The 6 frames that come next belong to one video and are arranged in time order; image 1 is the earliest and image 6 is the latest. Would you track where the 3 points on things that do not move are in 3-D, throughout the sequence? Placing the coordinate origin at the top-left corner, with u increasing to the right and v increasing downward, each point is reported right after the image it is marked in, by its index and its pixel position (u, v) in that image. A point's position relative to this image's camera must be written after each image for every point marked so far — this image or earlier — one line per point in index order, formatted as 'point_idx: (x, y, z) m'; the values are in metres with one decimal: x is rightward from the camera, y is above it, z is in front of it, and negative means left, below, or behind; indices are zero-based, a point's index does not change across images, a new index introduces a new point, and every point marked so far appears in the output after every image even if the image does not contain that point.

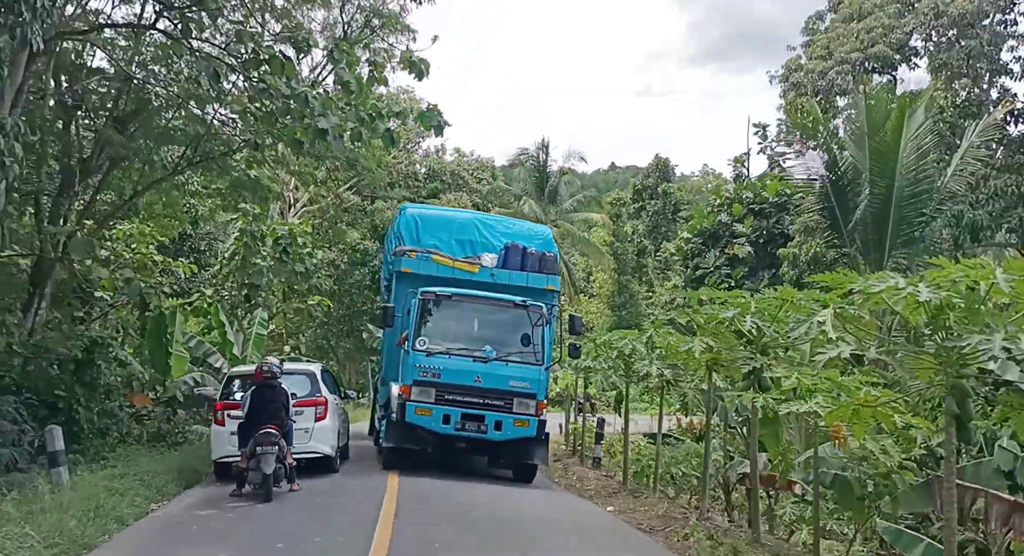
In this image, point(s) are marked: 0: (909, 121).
0: (+6.2, +2.4, +14.0) m
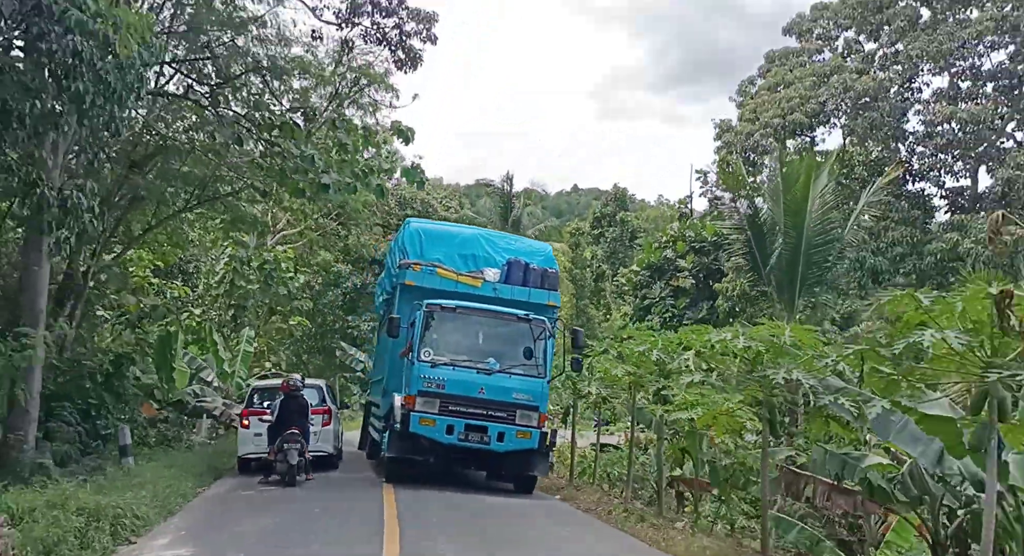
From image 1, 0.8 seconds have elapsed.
0: (+5.6, +1.8, +16.7) m
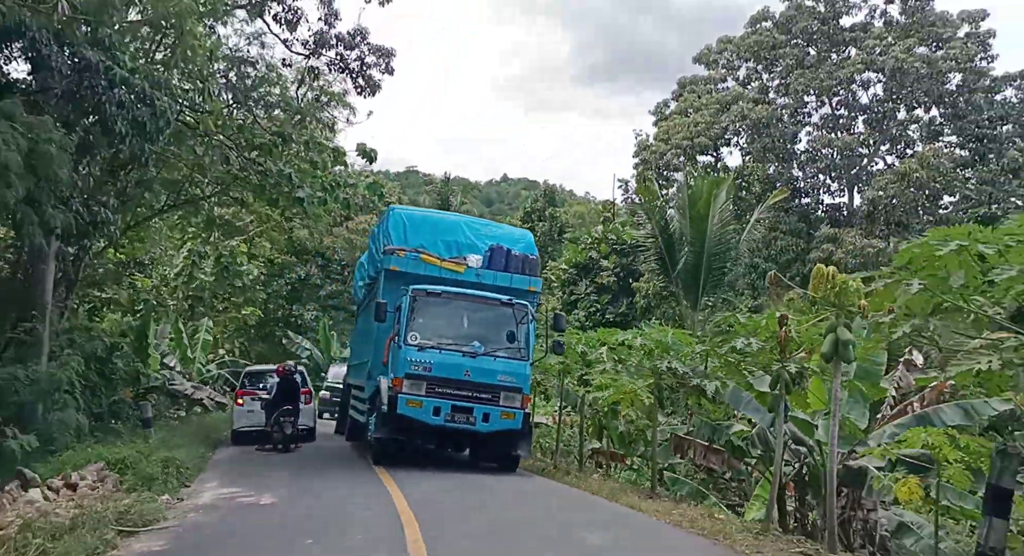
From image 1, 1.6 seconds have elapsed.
0: (+4.4, +1.7, +19.6) m
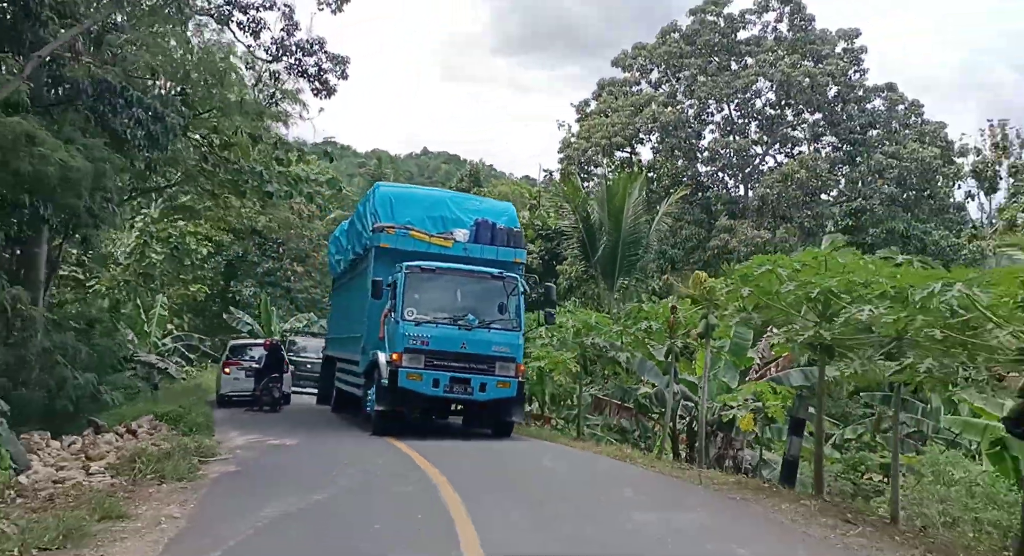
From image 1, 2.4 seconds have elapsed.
0: (+2.9, +2.1, +22.4) m
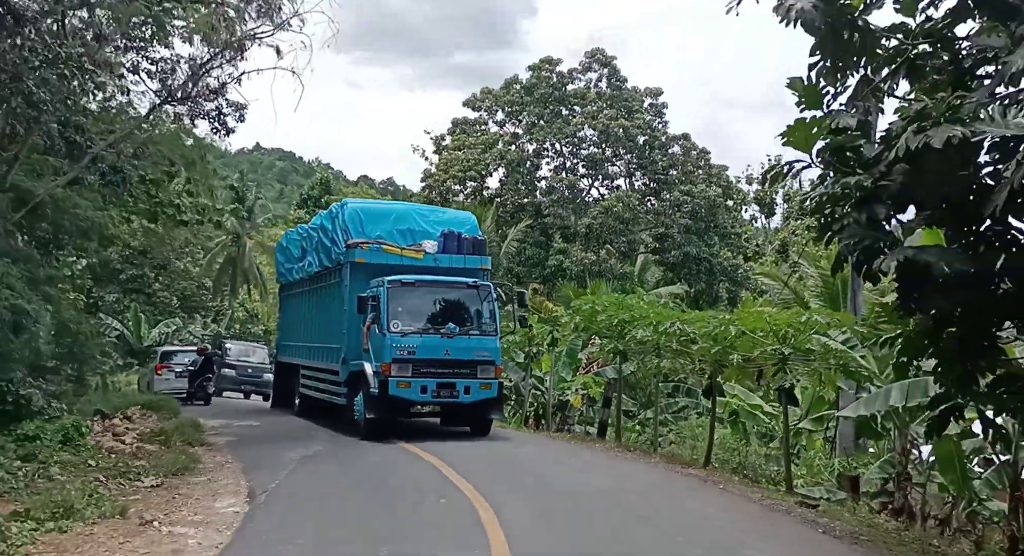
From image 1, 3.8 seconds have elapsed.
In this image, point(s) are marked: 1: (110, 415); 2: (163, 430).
0: (-0.9, +1.7, +27.0) m
1: (-6.1, -2.1, +13.6) m
2: (-4.7, -2.1, +12.2) m
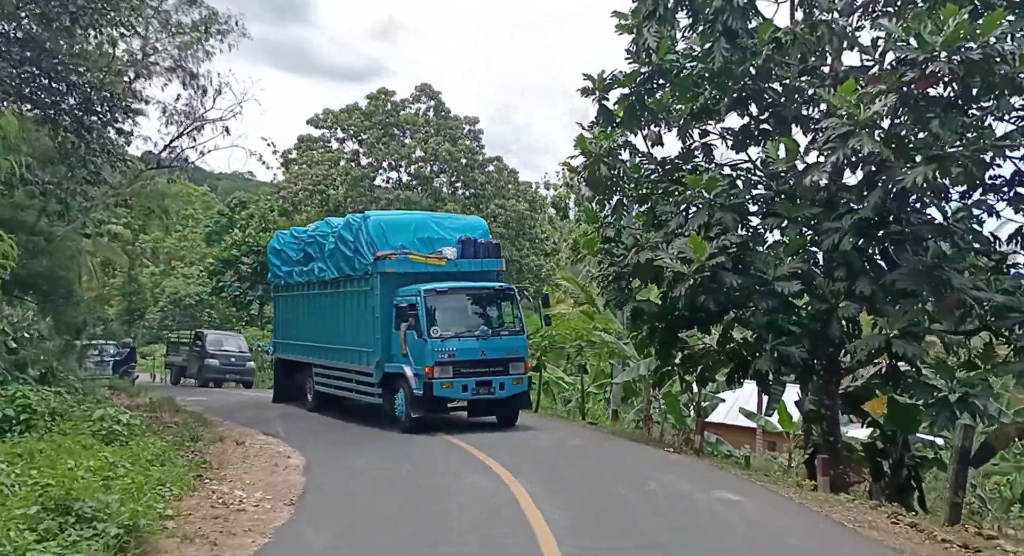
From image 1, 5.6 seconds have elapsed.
0: (-6.3, +1.6, +32.1) m
1: (-8.5, -2.4, +18.0) m
2: (-6.8, -2.4, +16.9) m
